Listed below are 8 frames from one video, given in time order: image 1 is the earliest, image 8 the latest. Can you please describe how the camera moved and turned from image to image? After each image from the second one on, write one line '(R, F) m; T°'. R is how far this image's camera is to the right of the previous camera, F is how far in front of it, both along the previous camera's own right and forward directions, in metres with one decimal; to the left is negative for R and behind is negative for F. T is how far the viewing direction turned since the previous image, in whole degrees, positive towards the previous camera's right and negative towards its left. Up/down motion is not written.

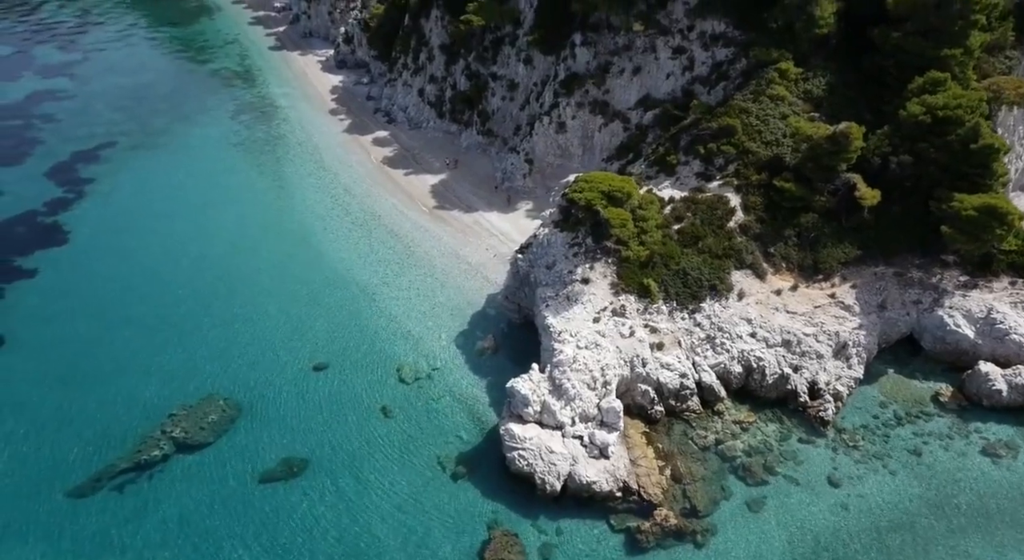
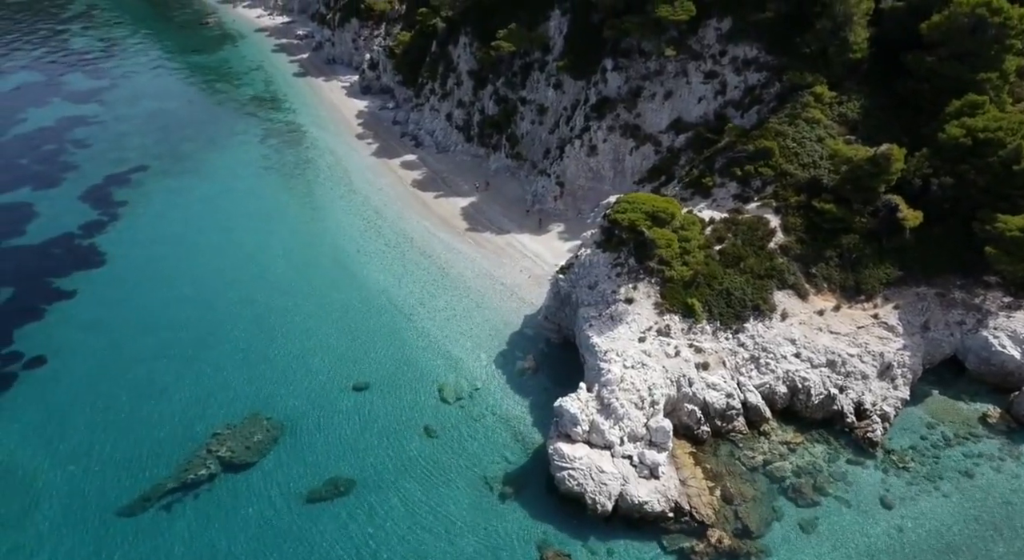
(-1.6, -0.2) m; 0°
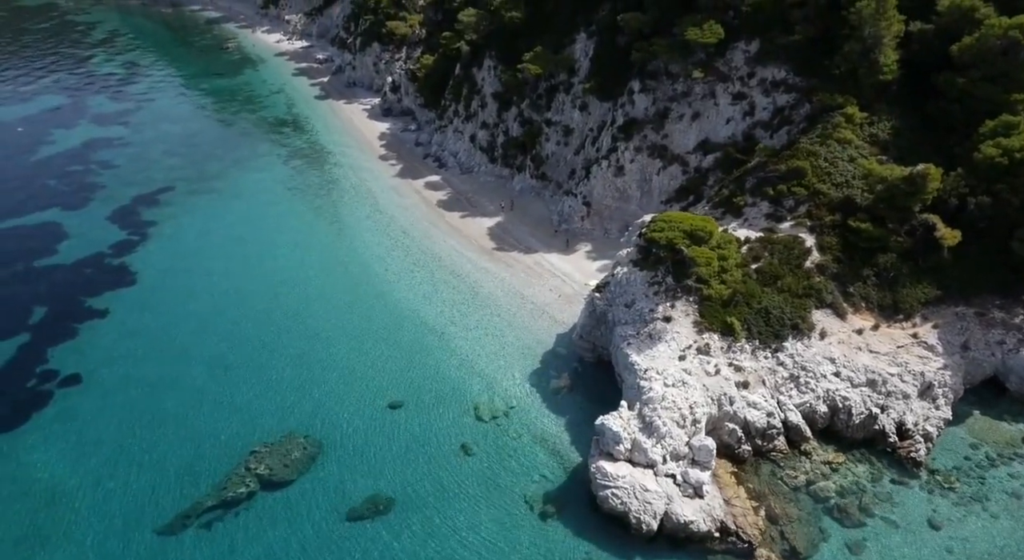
(-1.4, -0.1) m; 0°
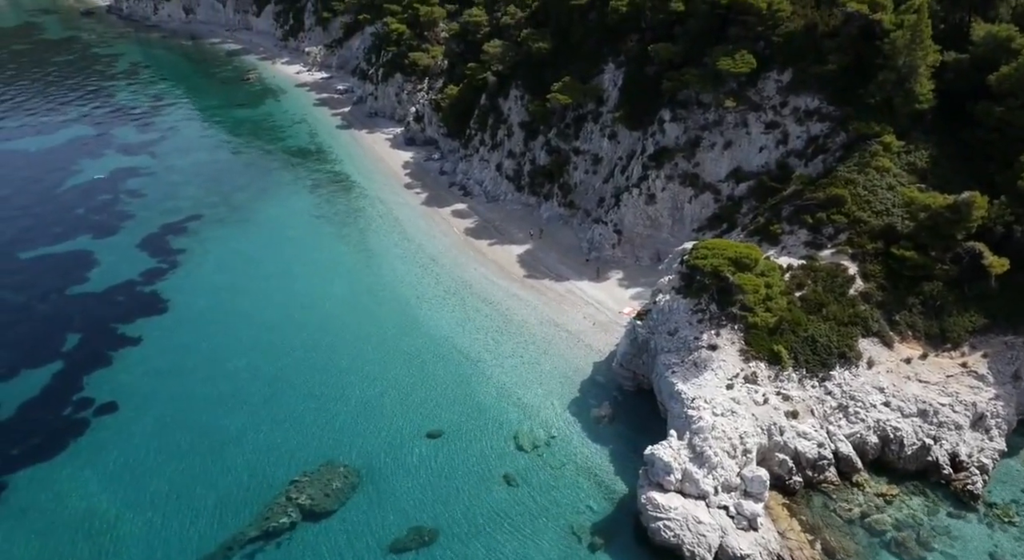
(-1.6, +0.1) m; 0°
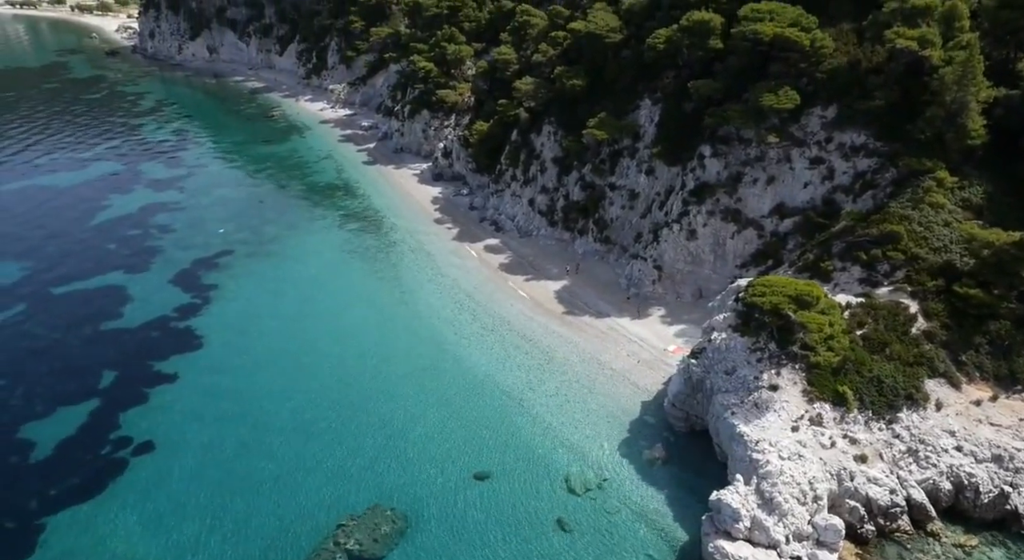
(-1.9, +0.5) m; -1°
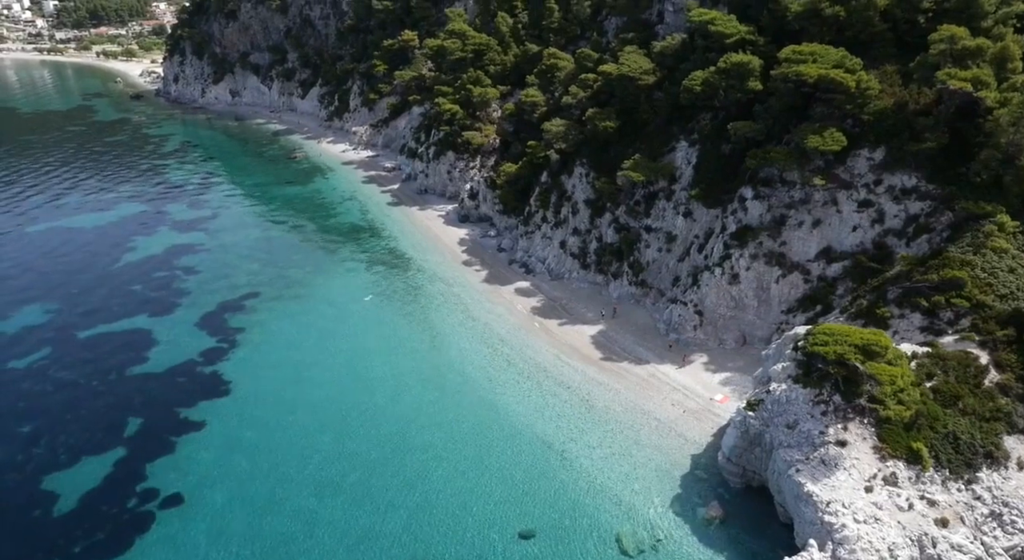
(-1.5, +1.0) m; -1°
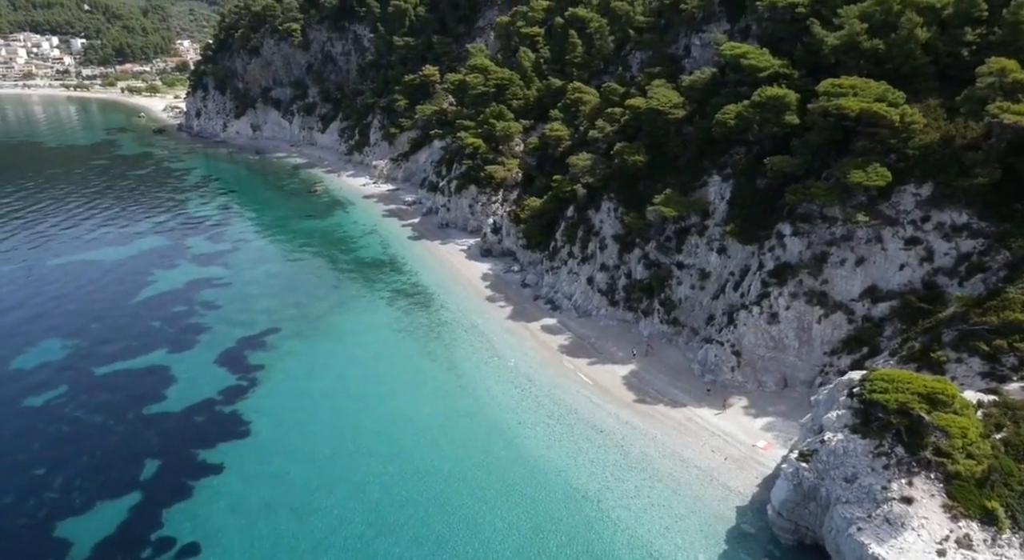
(-1.0, +1.1) m; -1°
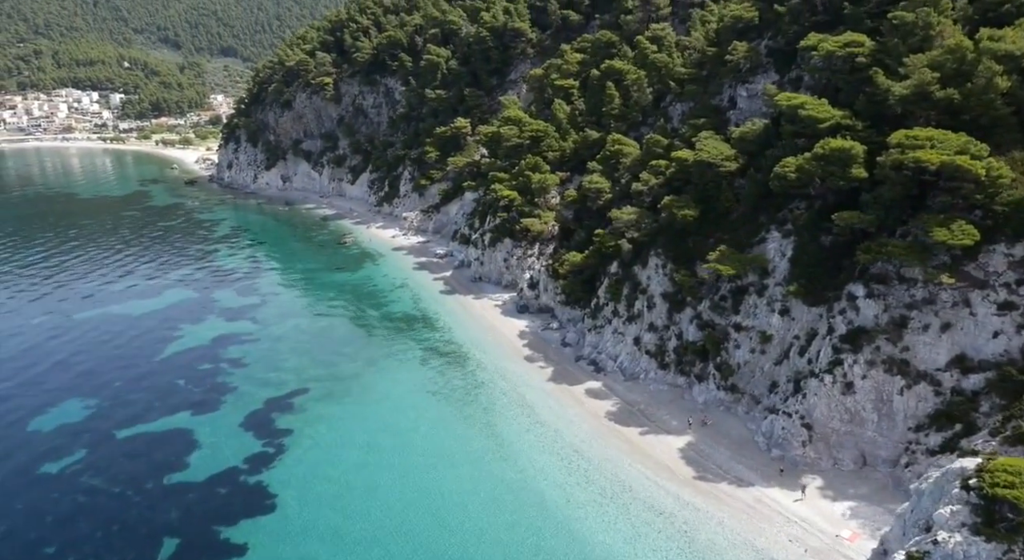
(-1.4, +2.3) m; -2°
